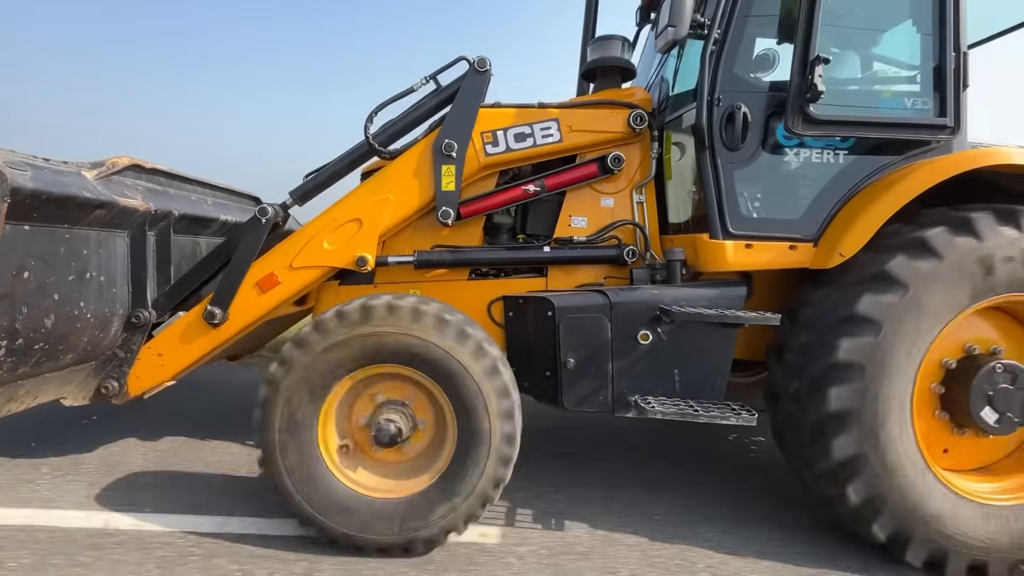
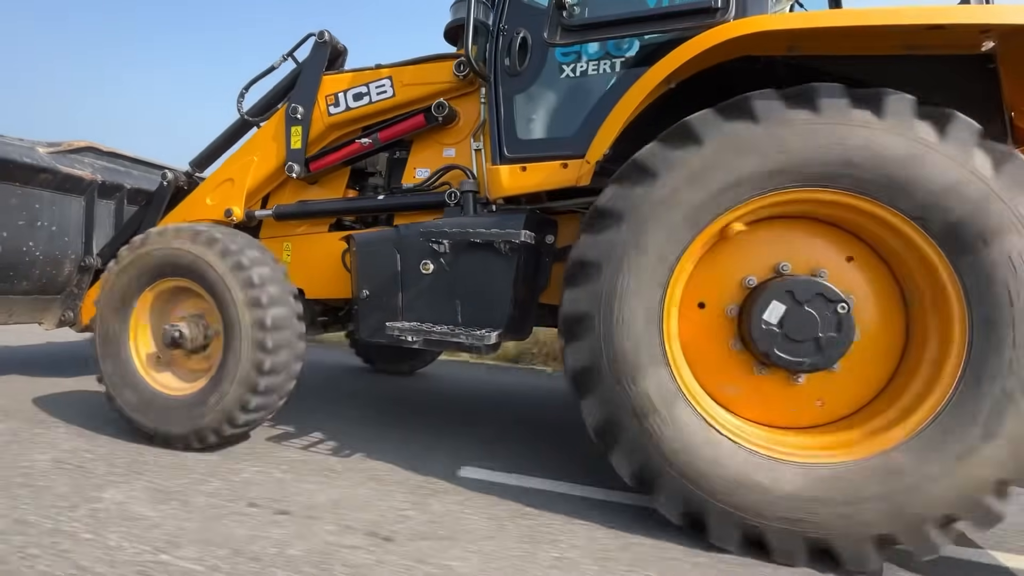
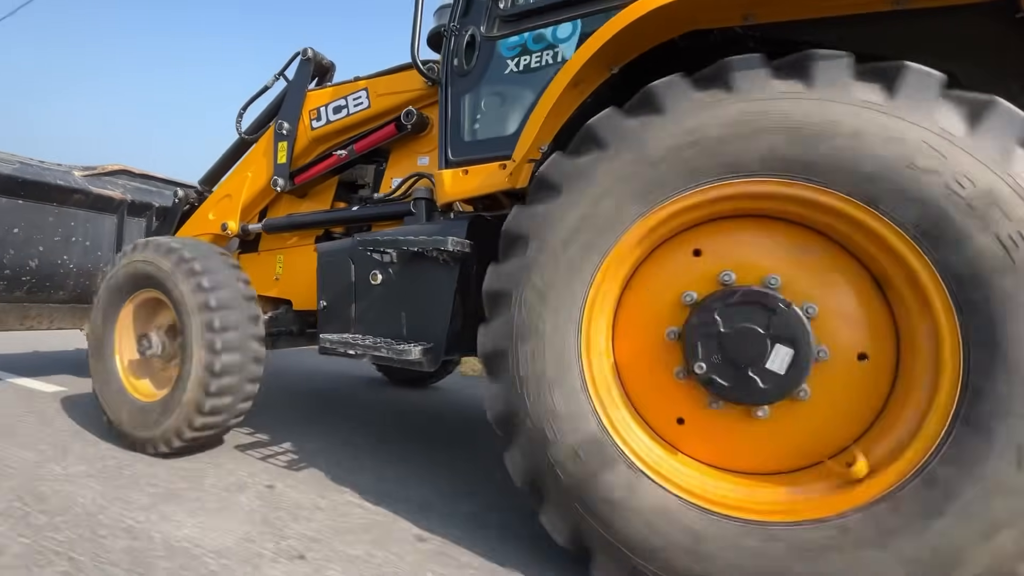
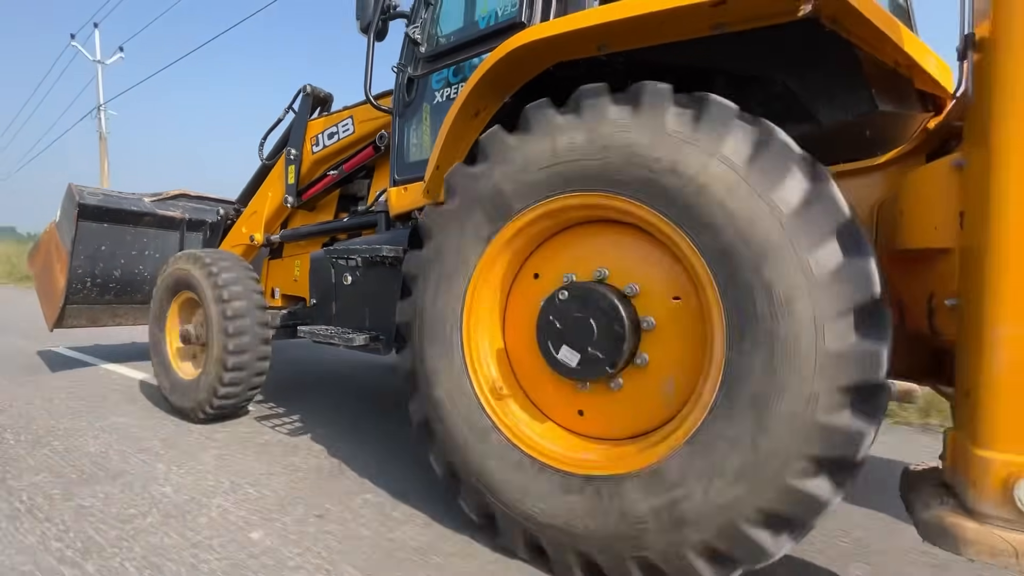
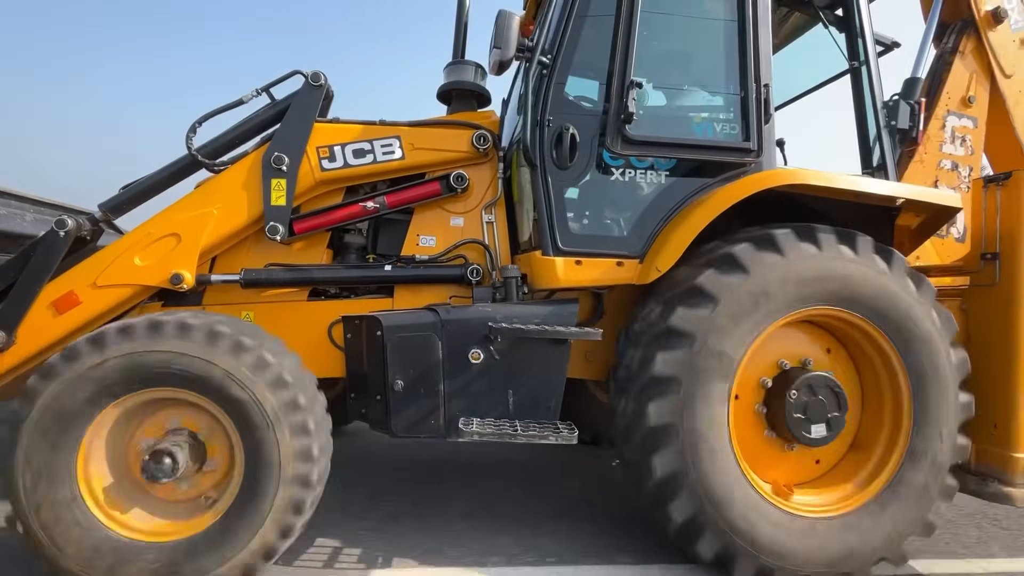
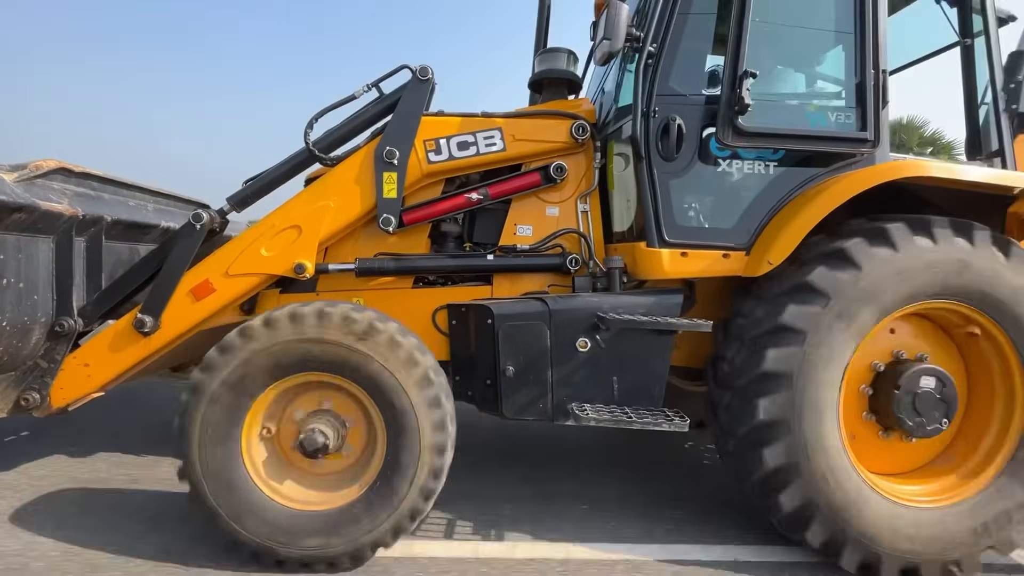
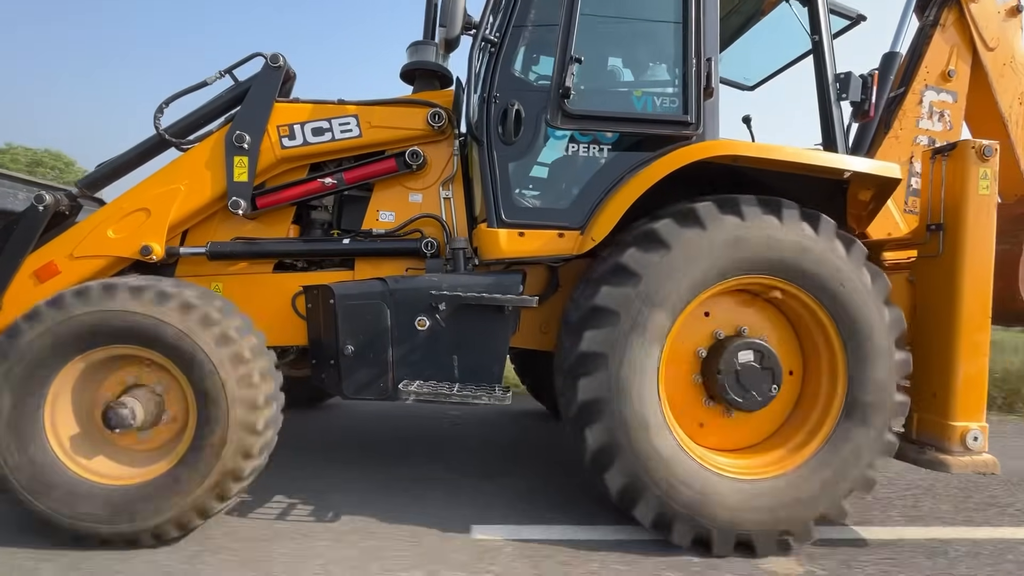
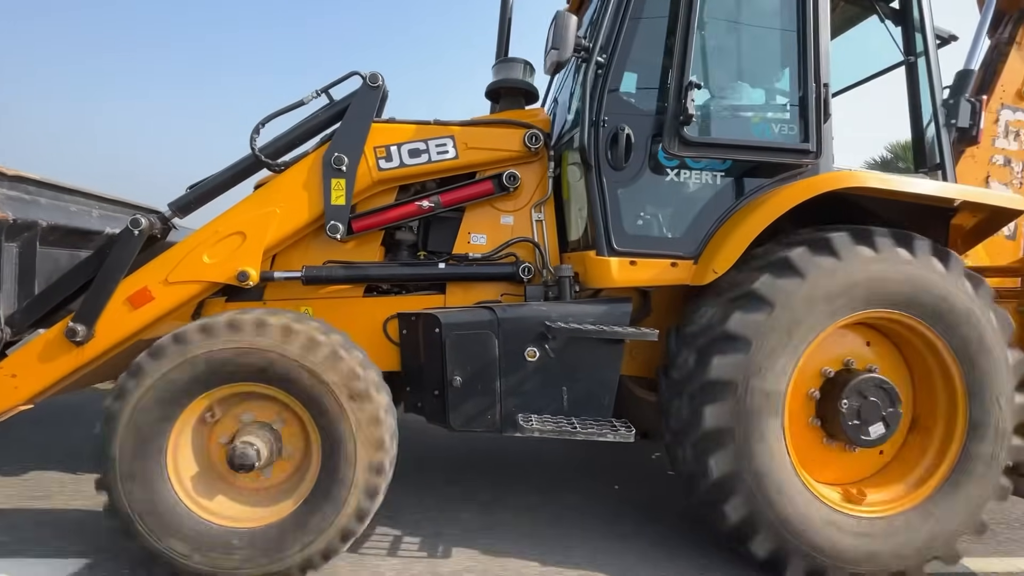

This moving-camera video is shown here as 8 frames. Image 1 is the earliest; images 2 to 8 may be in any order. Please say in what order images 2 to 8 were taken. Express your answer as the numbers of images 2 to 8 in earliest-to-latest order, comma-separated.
6, 8, 5, 7, 2, 3, 4
